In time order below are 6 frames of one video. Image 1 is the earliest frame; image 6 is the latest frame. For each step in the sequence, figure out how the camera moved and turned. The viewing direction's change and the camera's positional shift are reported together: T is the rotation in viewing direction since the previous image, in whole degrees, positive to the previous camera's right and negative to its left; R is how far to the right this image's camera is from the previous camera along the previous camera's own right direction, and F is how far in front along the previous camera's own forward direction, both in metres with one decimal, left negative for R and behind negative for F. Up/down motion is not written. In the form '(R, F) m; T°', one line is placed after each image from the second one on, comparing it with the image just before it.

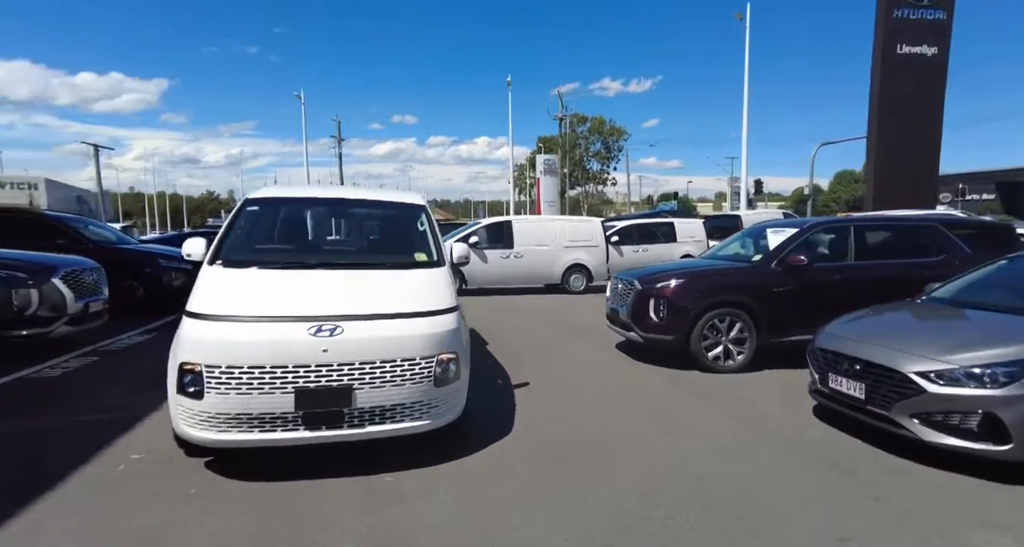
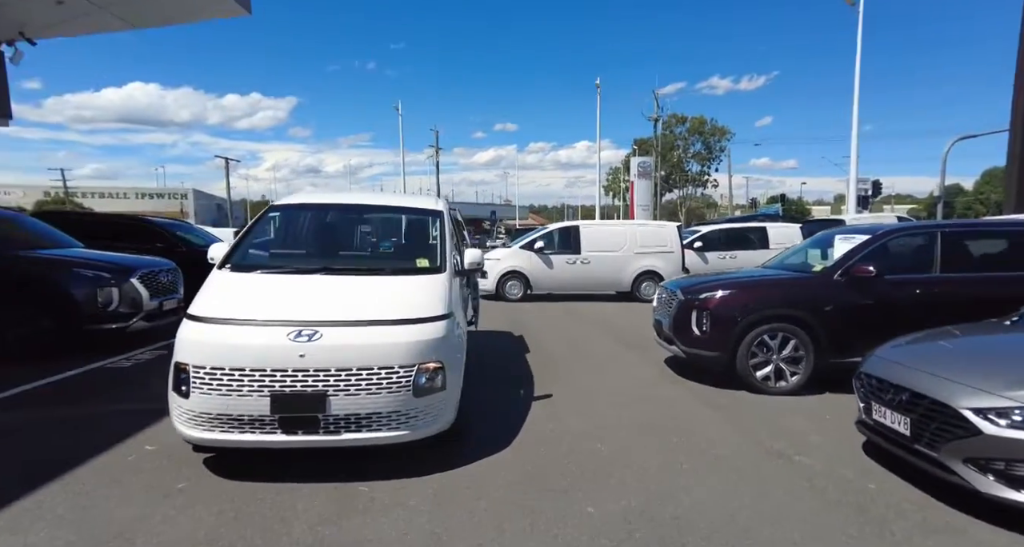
(+0.7, +0.2) m; -10°
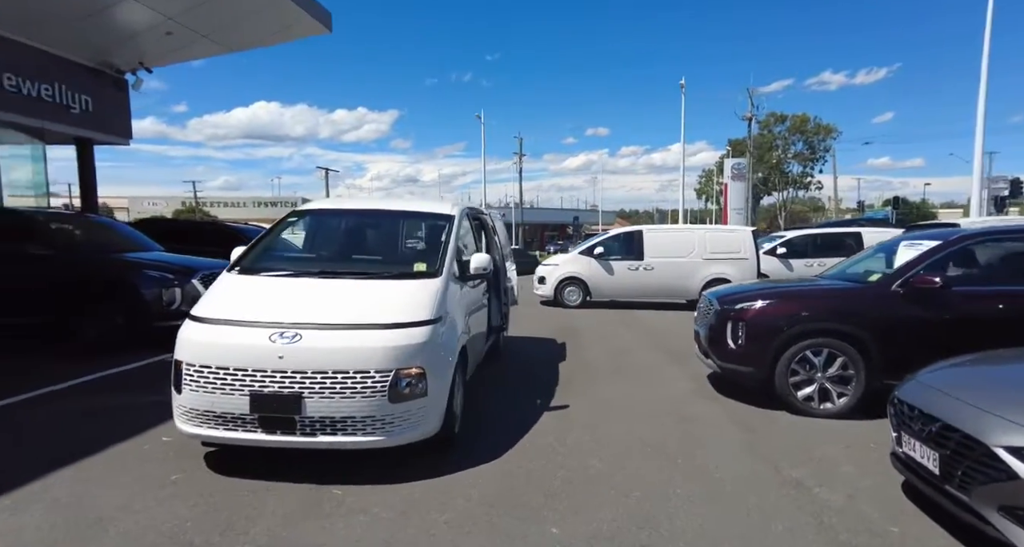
(+0.7, +0.2) m; -9°
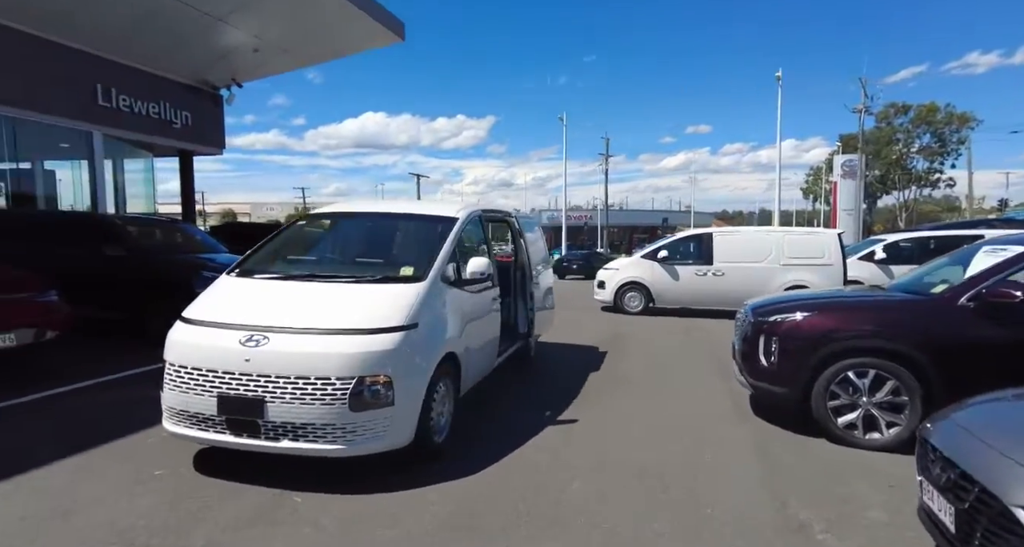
(+0.8, +0.3) m; -10°
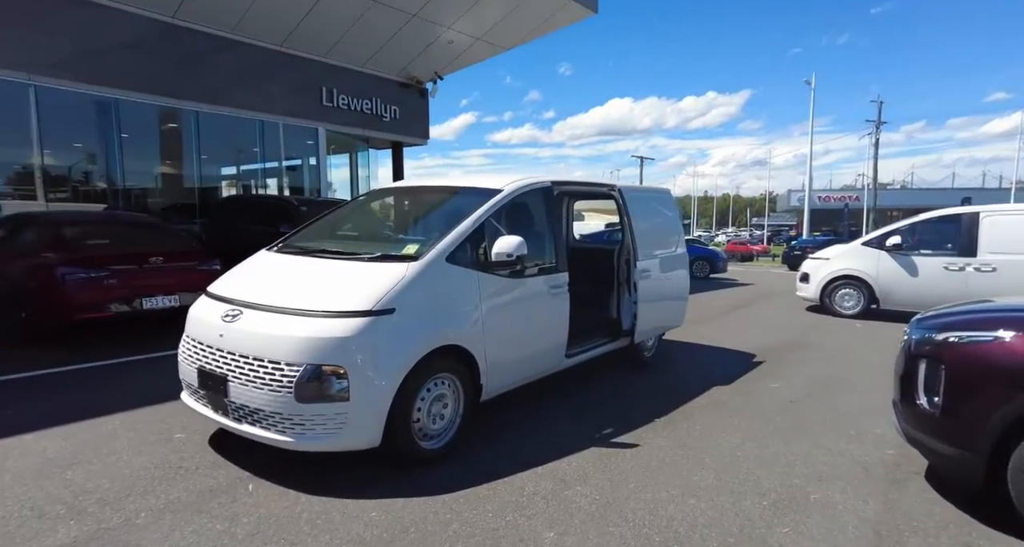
(+1.4, +1.2) m; -25°
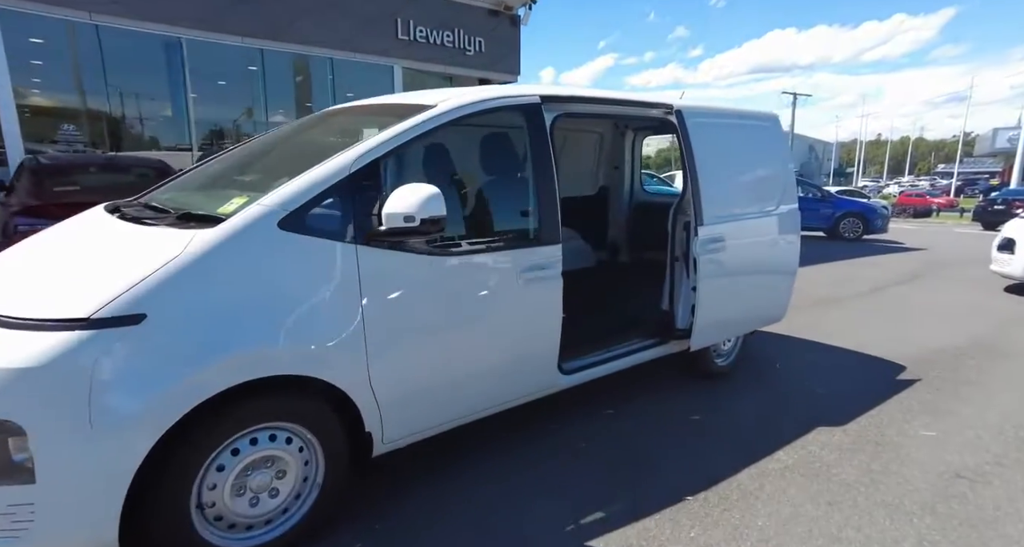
(+0.9, +1.8) m; -14°
